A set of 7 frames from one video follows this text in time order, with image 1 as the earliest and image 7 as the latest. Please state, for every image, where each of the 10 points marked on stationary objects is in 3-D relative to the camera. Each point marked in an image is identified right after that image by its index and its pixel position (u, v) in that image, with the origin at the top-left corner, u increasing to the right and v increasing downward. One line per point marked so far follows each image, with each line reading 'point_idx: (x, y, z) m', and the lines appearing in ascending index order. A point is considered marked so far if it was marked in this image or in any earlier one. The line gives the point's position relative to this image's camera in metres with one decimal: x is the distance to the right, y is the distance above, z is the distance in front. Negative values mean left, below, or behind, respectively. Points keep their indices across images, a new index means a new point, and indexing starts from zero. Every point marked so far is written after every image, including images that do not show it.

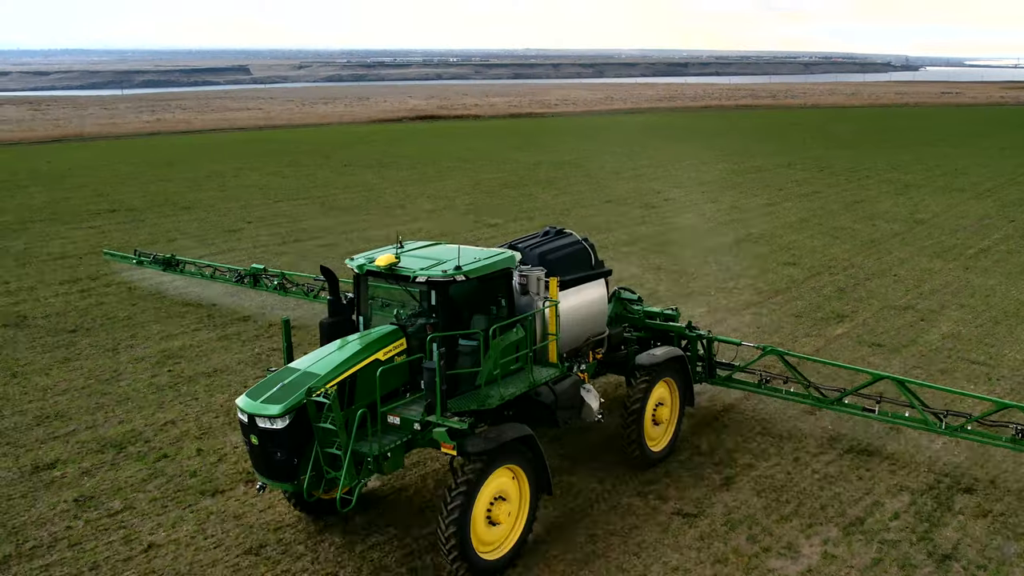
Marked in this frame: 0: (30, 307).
0: (-6.9, -0.3, +13.4) m
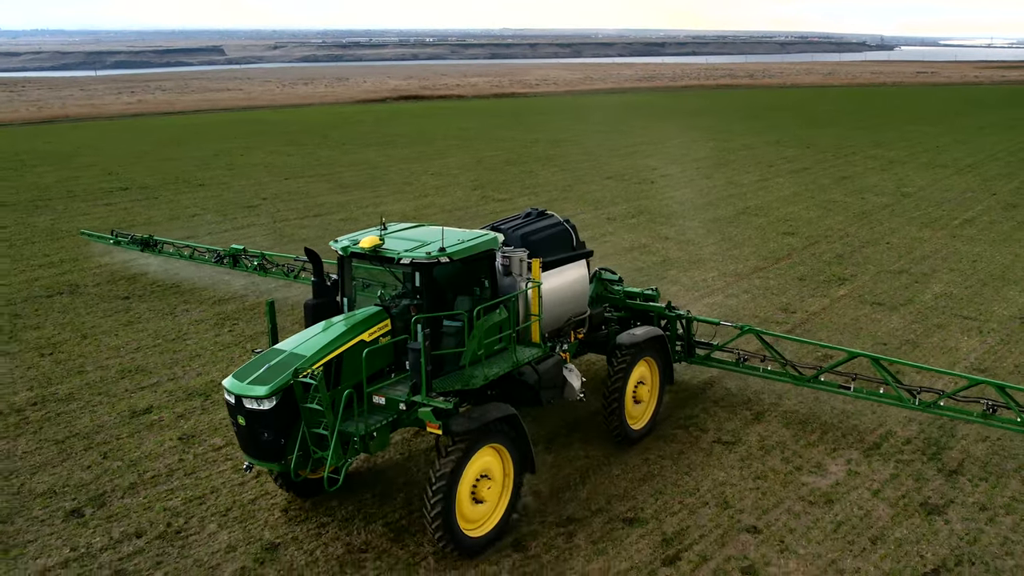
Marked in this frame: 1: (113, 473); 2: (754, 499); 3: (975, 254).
0: (-6.6, +0.1, +14.2) m
1: (-3.2, -1.5, +7.4) m
2: (+1.7, -1.7, +6.7) m
3: (+7.7, +0.6, +15.1) m
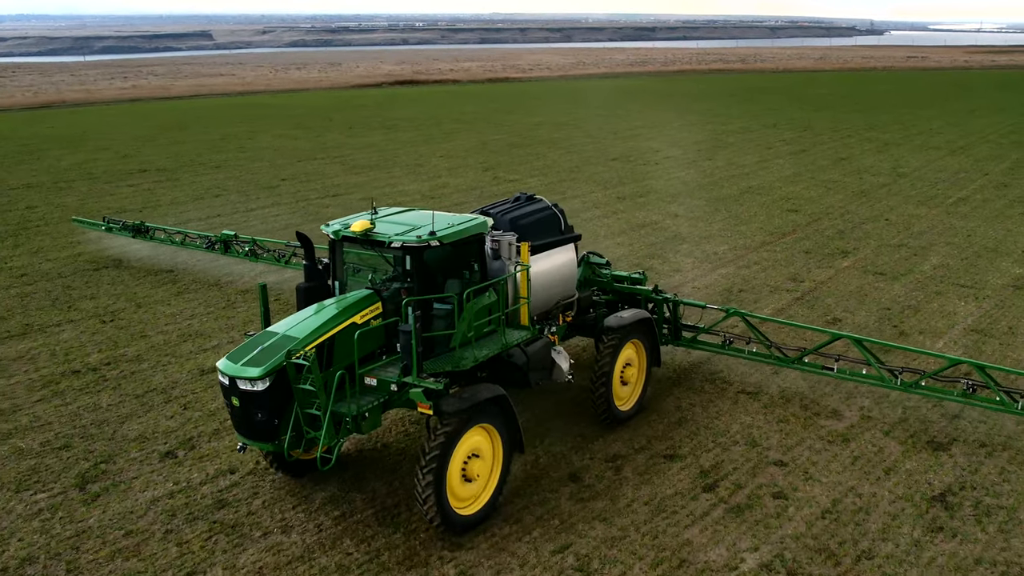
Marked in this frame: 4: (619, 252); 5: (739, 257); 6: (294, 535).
0: (-6.3, +0.5, +14.8) m
1: (-2.8, -1.2, +8.1) m
2: (+2.1, -1.3, +7.5) m
3: (+8.0, +1.0, +15.9) m
4: (+1.7, +0.6, +14.4) m
5: (+3.5, +0.5, +14.0) m
6: (-1.5, -1.7, +6.3) m
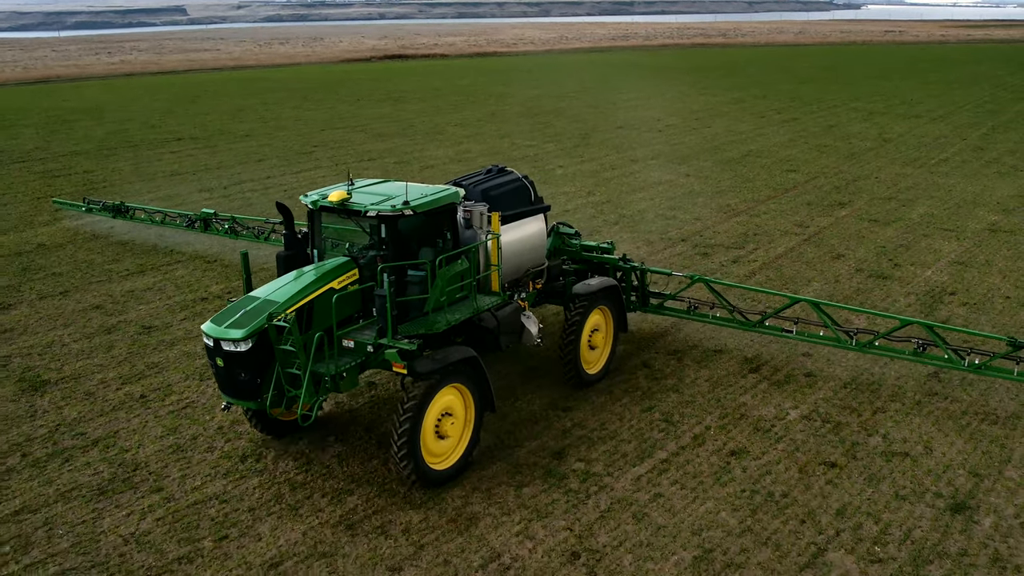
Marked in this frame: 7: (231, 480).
0: (-5.6, +1.4, +16.4) m
1: (-2.0, -0.5, +9.8) m
2: (+2.9, -0.6, +9.4) m
3: (+8.6, +2.0, +17.8) m
4: (+2.3, +1.5, +16.2) m
5: (+4.1, +1.4, +15.8) m
6: (-0.7, -1.1, +8.1) m
7: (-2.1, -1.5, +6.8) m
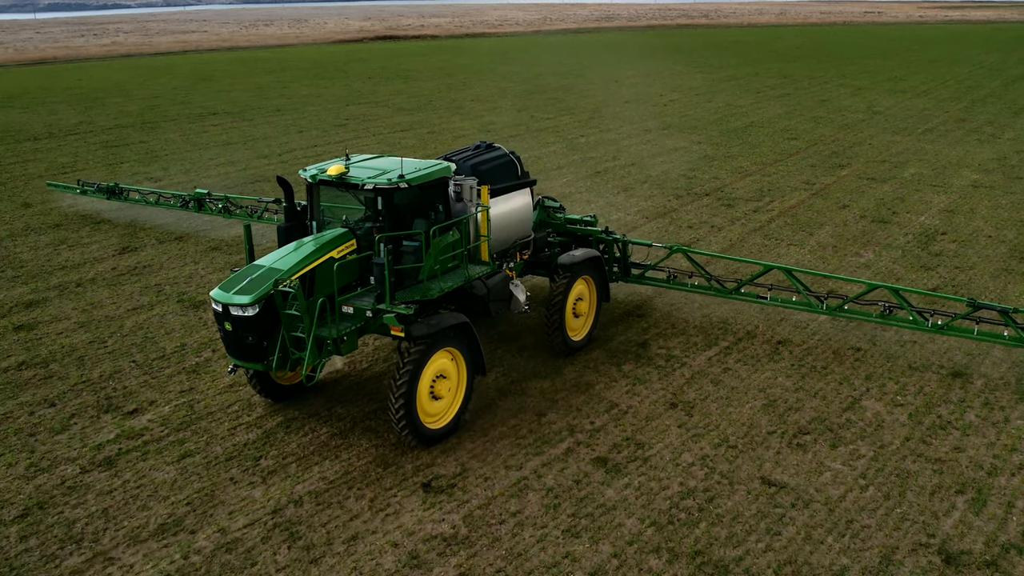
0: (-5.0, +2.2, +18.1) m
1: (-1.2, +0.3, +11.6) m
2: (+3.8, +0.2, +11.3) m
3: (+9.2, +3.0, +19.8) m
4: (+3.0, +2.4, +18.0) m
5: (+4.8, +2.3, +17.7) m
6: (+0.2, -0.3, +9.9) m
7: (-1.2, -0.7, +8.6) m
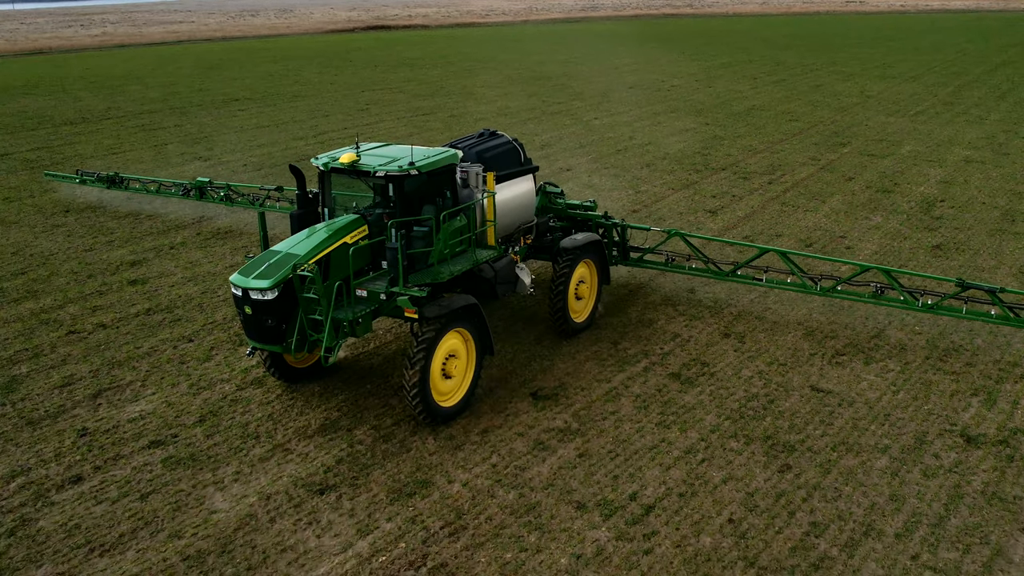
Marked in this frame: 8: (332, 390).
0: (-4.4, +2.8, +19.3) m
1: (-0.5, +0.8, +12.9) m
2: (+4.5, +0.8, +12.7) m
3: (+9.7, +3.7, +21.3) m
4: (+3.5, +3.0, +19.4) m
5: (+5.3, +3.0, +19.1) m
6: (+0.9, +0.2, +11.2) m
7: (-0.4, -0.2, +9.9) m
8: (-1.6, -0.9, +8.1) m
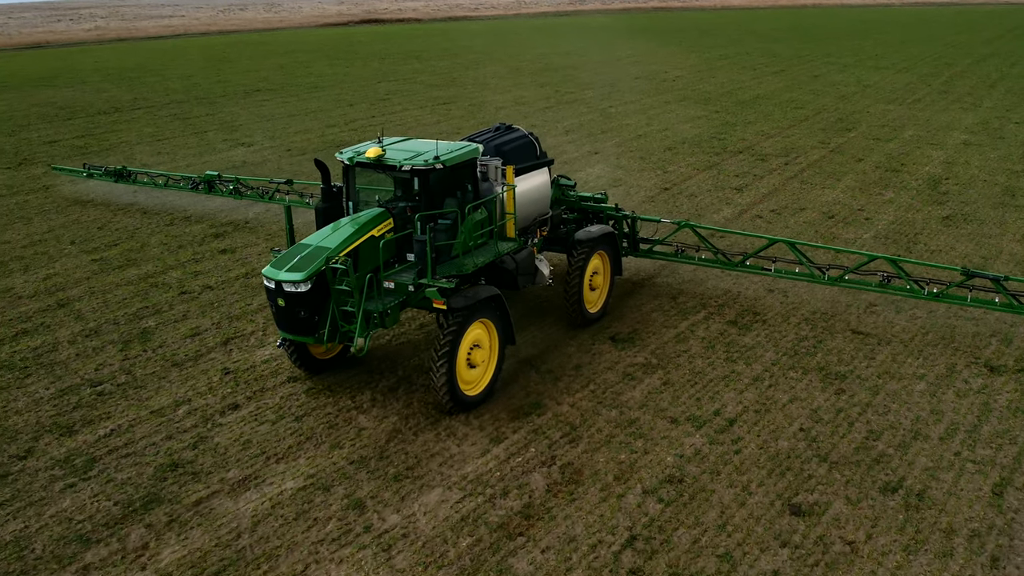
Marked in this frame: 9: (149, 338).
0: (-3.8, +3.3, +20.4) m
1: (+0.2, +1.3, +14.1) m
2: (+5.2, +1.2, +13.9) m
3: (+10.2, +4.2, +22.6) m
4: (+4.1, +3.5, +20.6) m
5: (+5.9, +3.5, +20.3) m
6: (+1.7, +0.7, +12.4) m
7: (+0.4, +0.2, +11.1) m
8: (-0.8, -0.5, +9.2) m
9: (-3.7, -0.5, +9.4) m
